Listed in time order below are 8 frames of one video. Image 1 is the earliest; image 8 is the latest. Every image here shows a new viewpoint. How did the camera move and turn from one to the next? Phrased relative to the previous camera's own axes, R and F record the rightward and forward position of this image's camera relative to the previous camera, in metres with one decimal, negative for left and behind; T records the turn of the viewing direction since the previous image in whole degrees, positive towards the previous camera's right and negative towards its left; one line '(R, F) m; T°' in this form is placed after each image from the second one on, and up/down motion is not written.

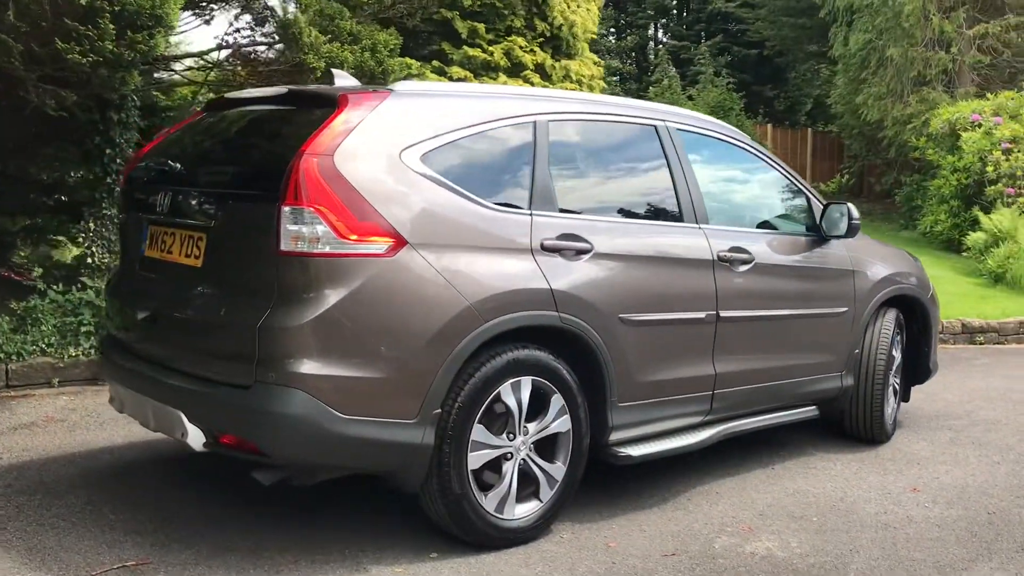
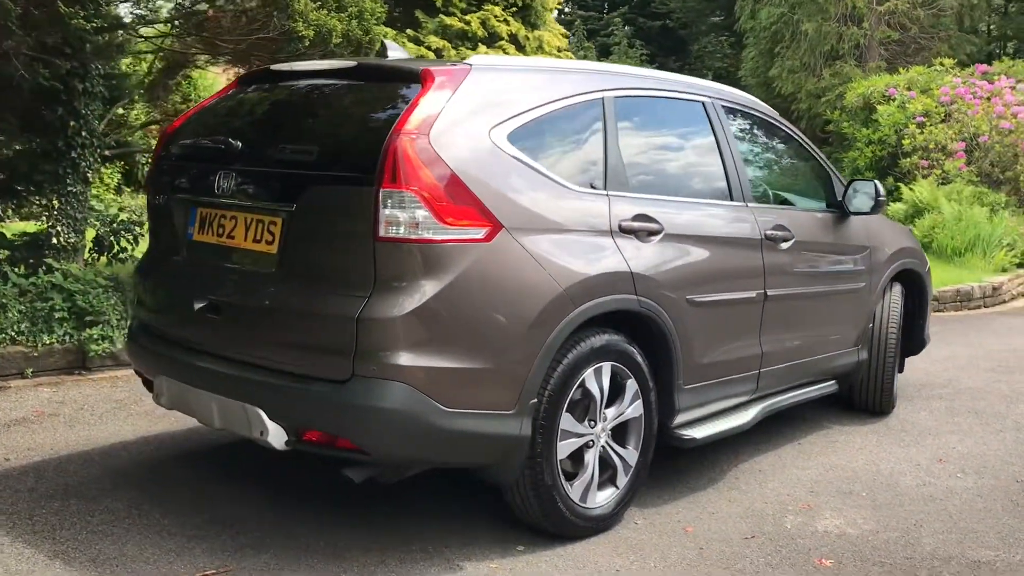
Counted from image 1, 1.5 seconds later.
(-0.7, +0.2) m; +6°
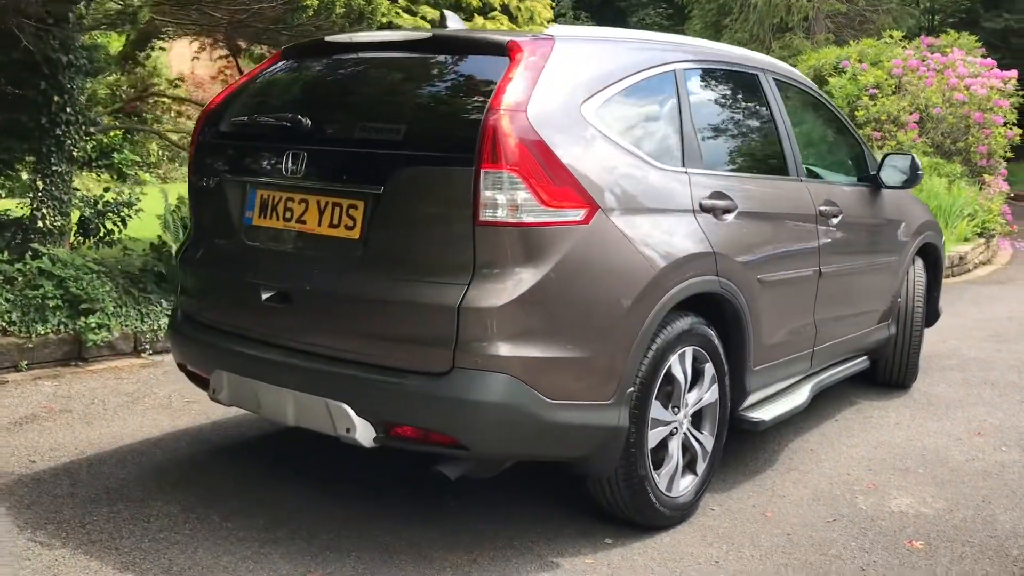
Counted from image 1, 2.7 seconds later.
(-0.5, +0.2) m; +4°
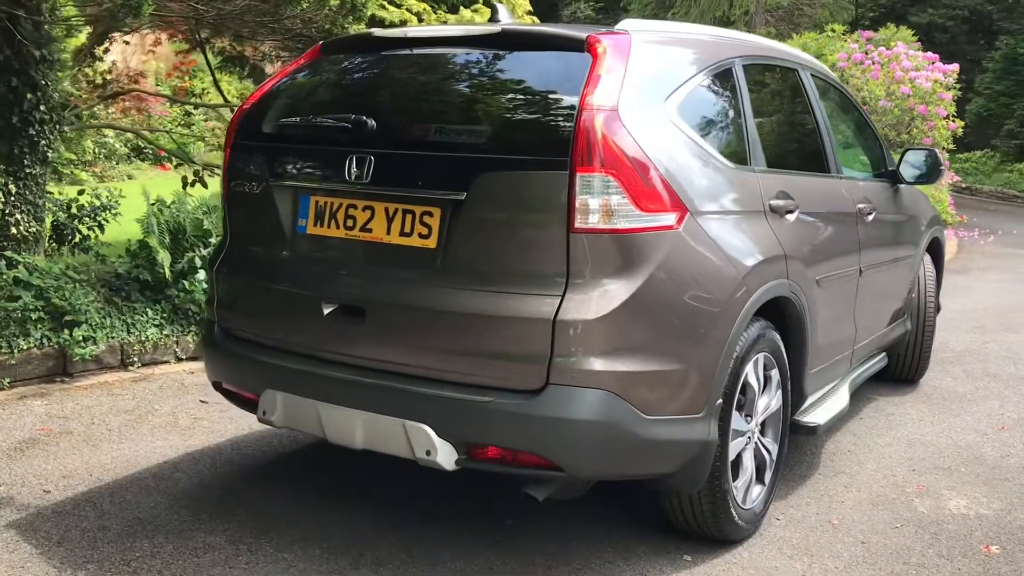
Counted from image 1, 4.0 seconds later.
(-0.5, +0.2) m; +4°
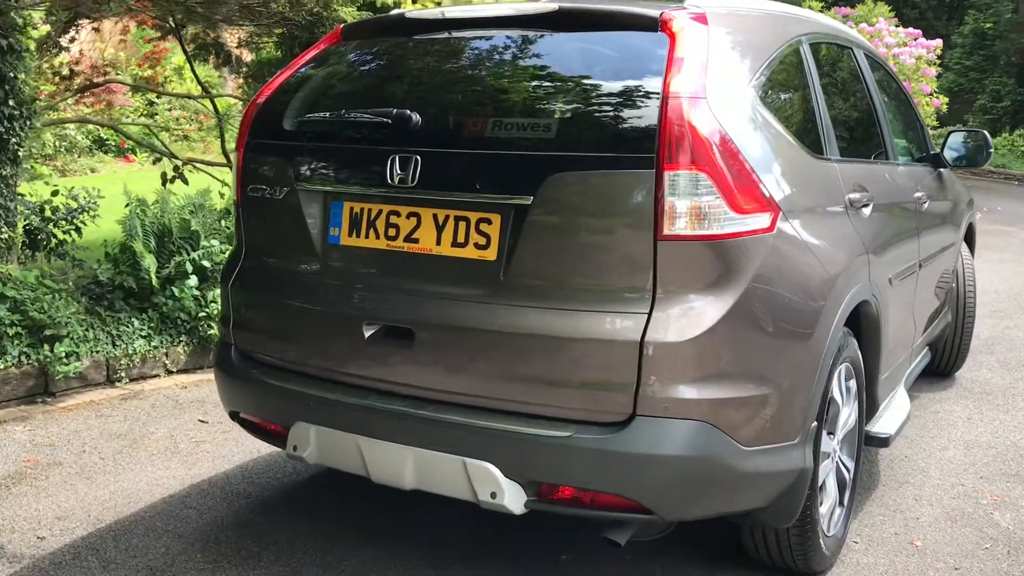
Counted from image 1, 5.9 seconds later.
(-0.3, +0.4) m; +2°
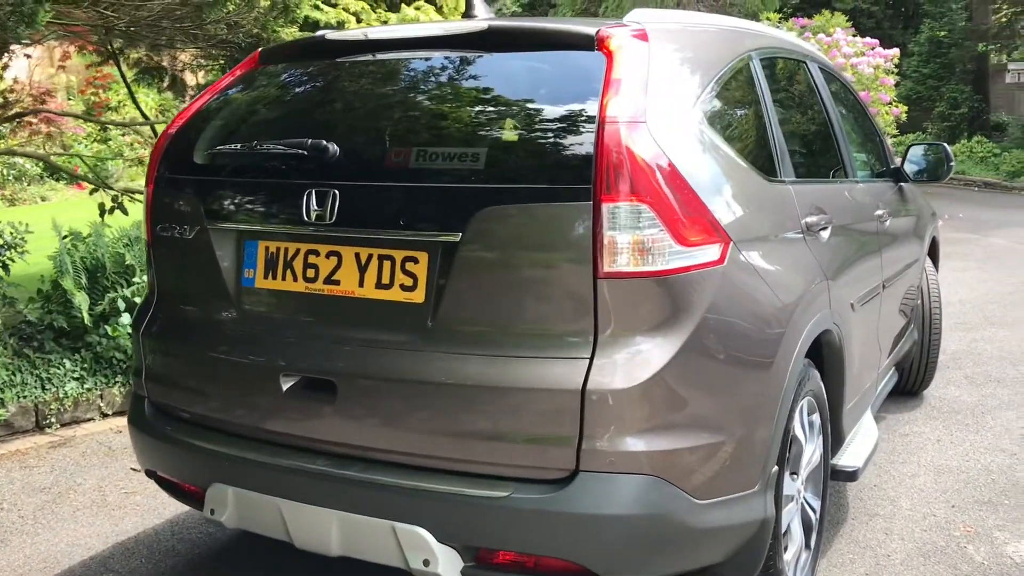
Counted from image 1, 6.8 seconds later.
(+0.1, +0.2) m; +2°
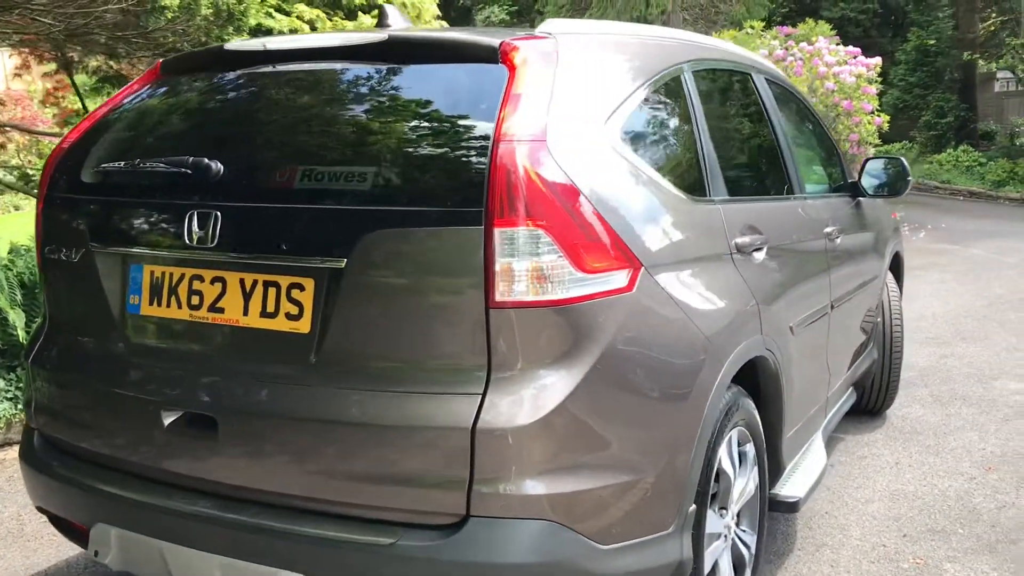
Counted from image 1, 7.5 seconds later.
(+0.2, +0.1) m; 0°
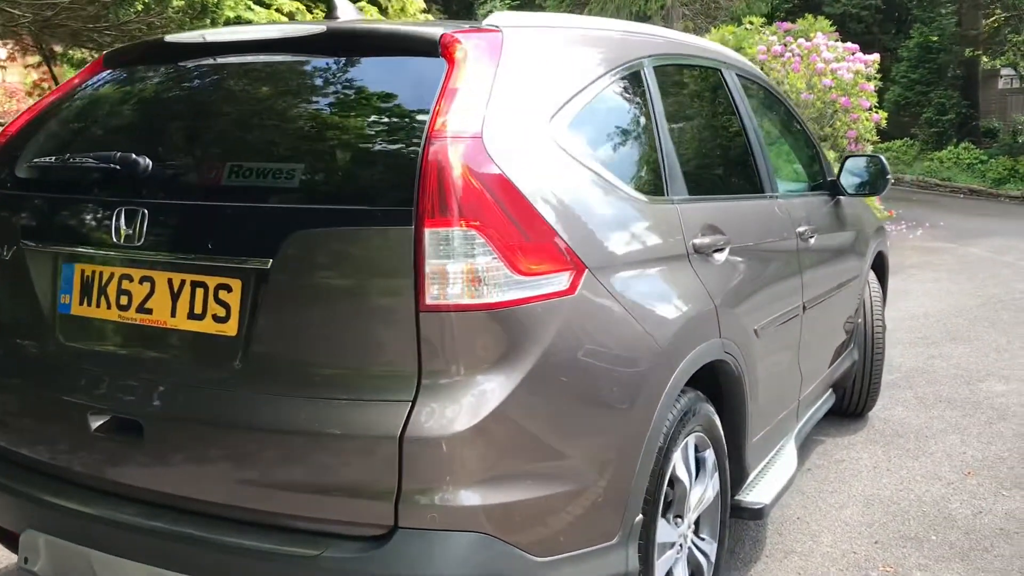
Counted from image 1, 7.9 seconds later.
(+0.2, +0.1) m; 0°
